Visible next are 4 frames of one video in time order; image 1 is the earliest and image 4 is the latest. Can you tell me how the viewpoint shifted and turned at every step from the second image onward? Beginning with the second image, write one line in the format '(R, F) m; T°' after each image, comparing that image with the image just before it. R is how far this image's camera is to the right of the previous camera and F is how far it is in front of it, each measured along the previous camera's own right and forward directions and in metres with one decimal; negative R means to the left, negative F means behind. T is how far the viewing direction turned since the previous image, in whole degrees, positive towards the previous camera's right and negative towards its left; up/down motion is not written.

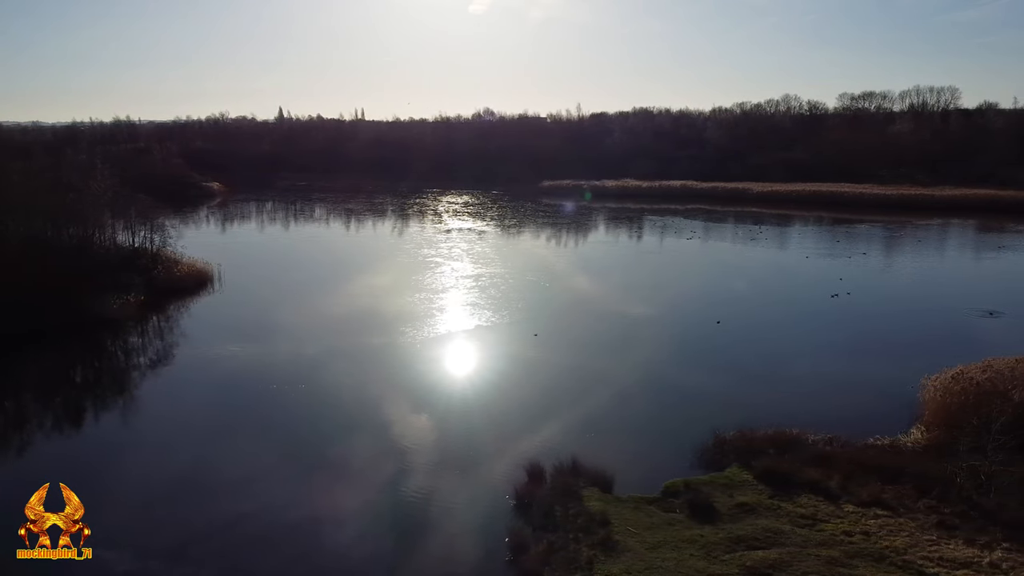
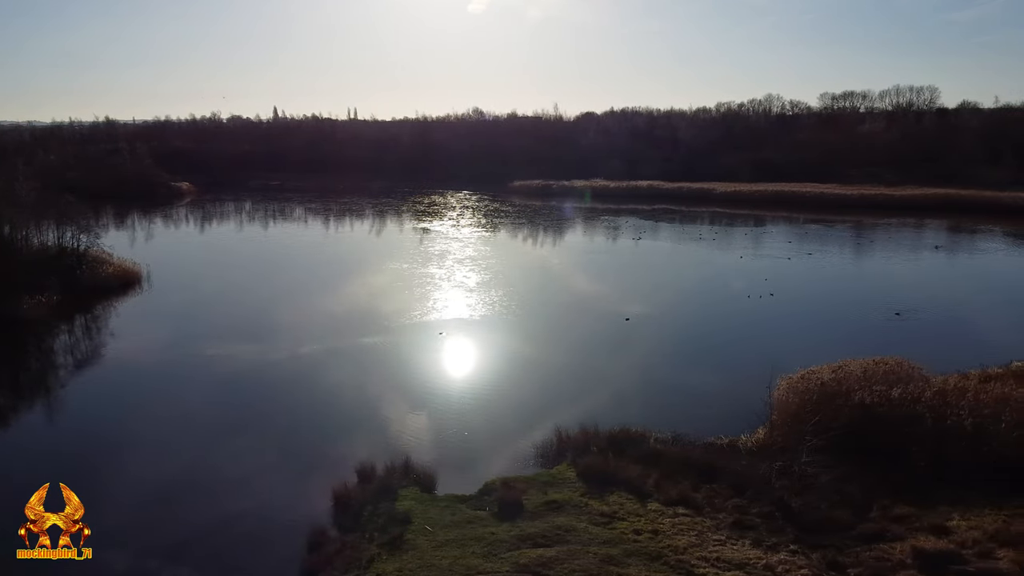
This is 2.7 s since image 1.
(+2.2, -0.1) m; 0°
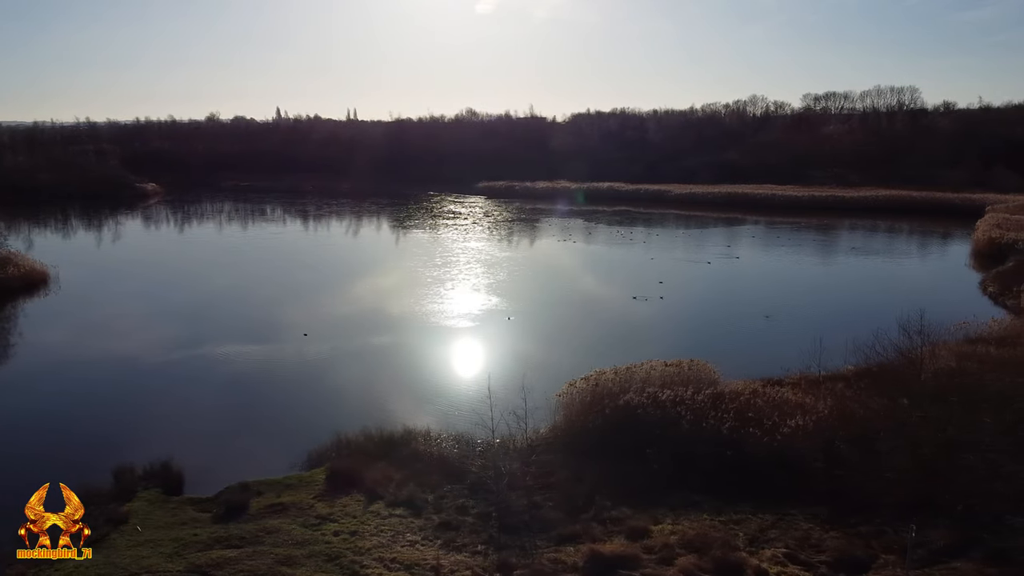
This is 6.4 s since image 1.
(+3.3, -0.1) m; -1°
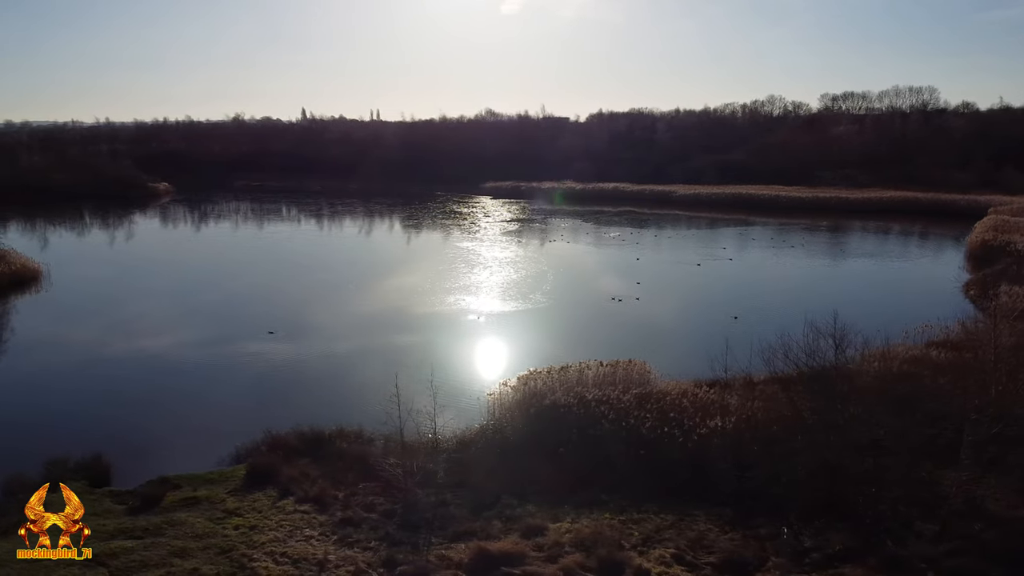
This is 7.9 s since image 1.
(+1.4, -0.1) m; -2°
